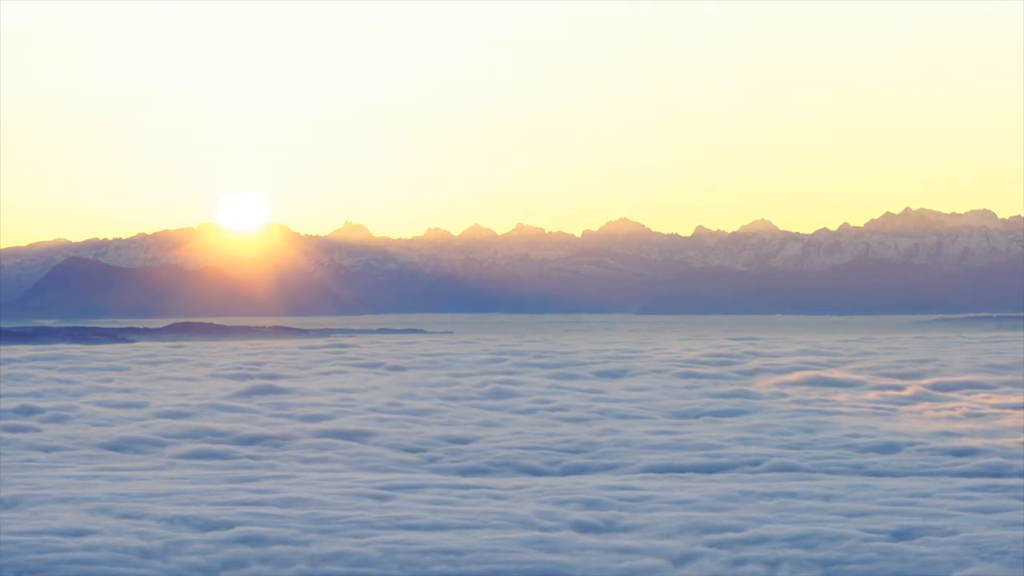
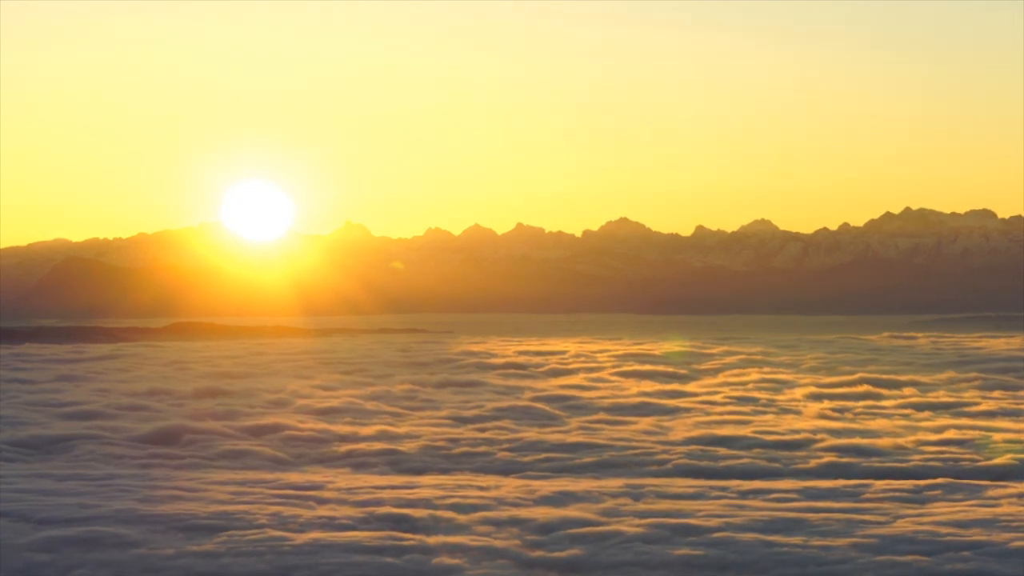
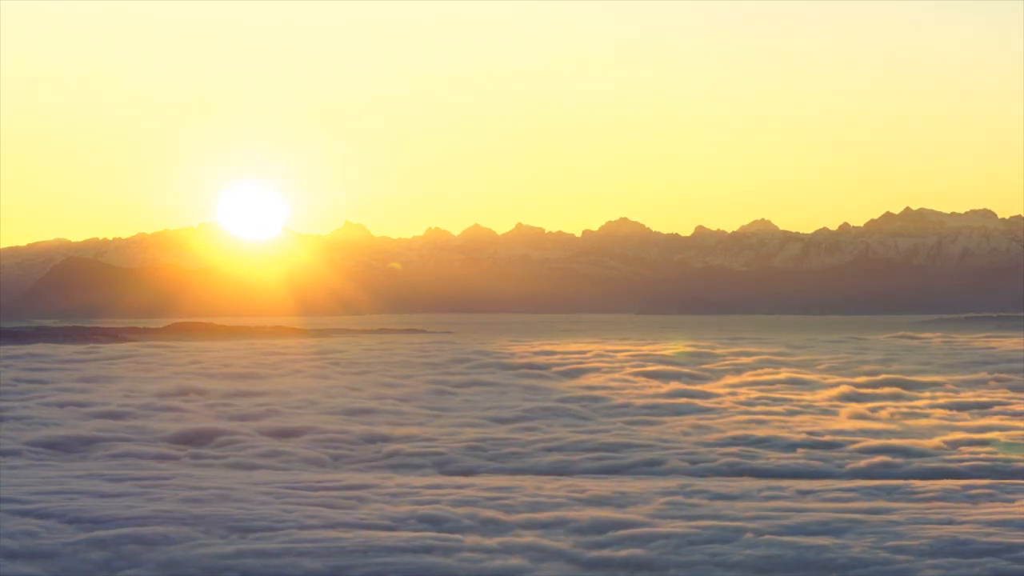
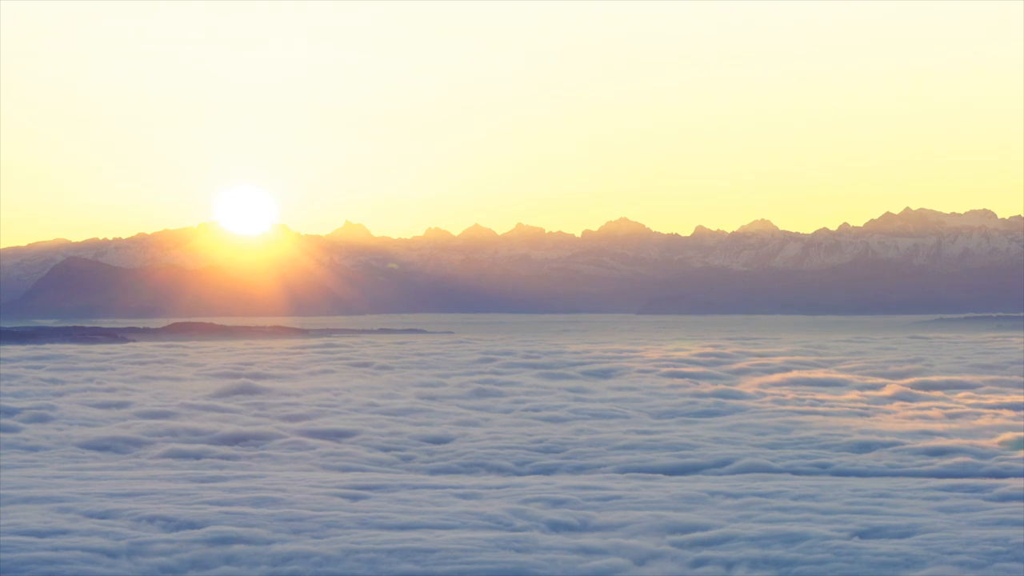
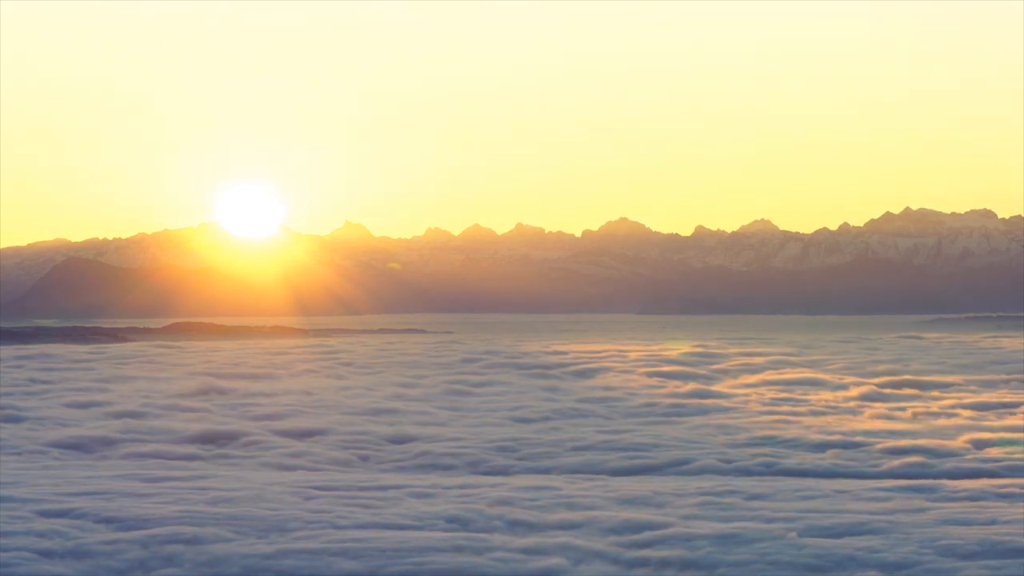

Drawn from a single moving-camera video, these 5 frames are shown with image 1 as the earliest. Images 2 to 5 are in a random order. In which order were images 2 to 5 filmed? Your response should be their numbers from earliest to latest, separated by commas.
4, 5, 3, 2
